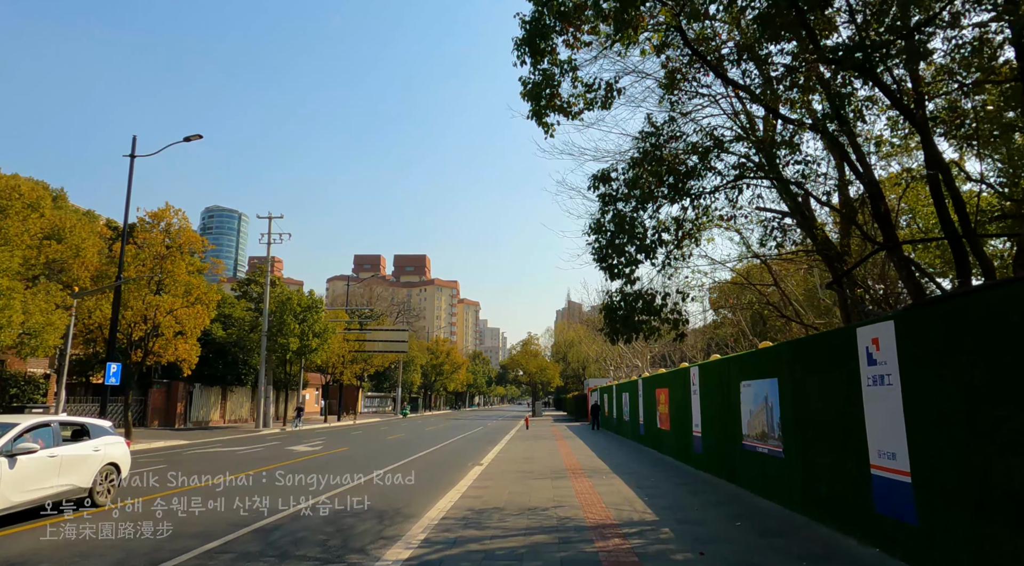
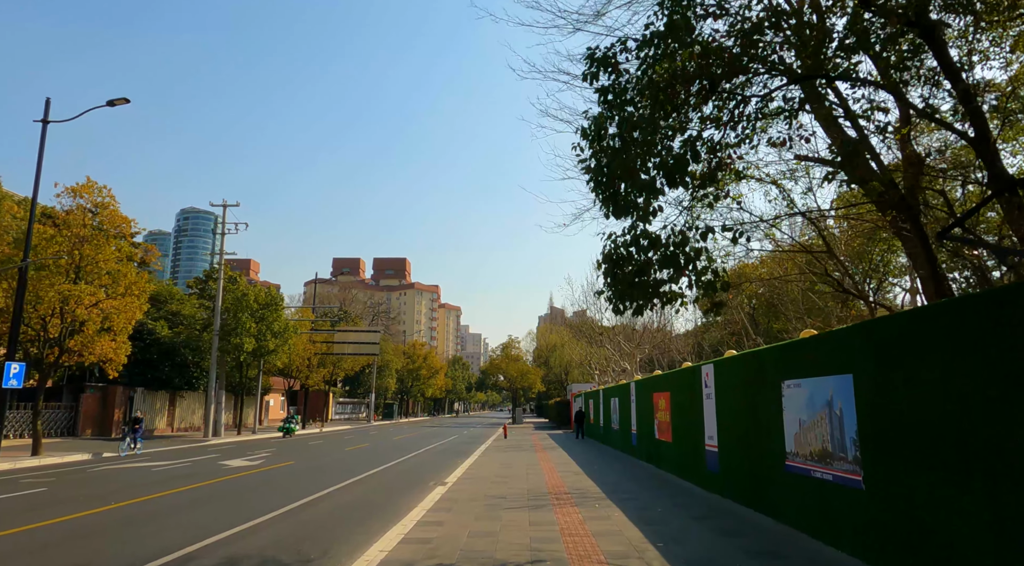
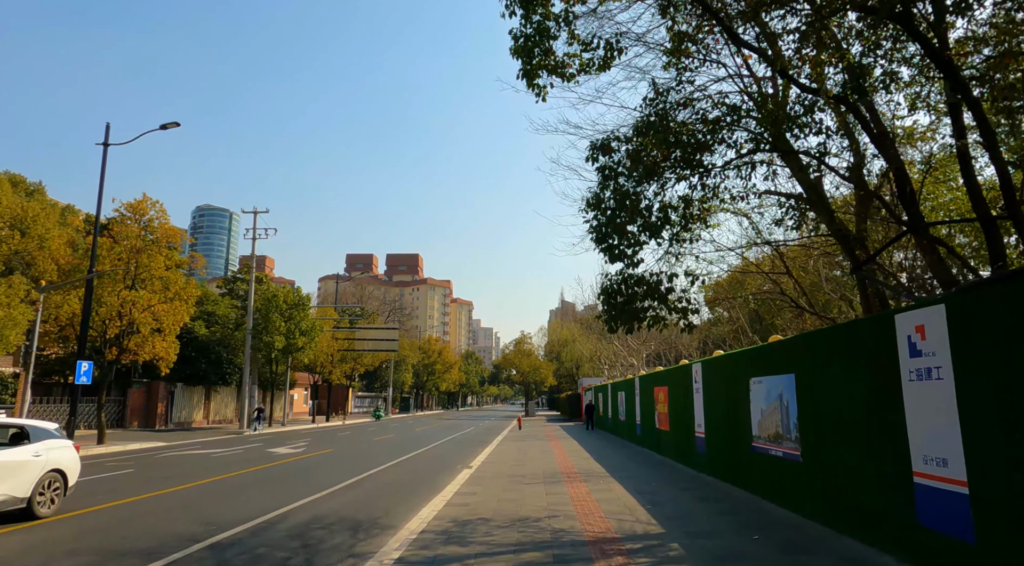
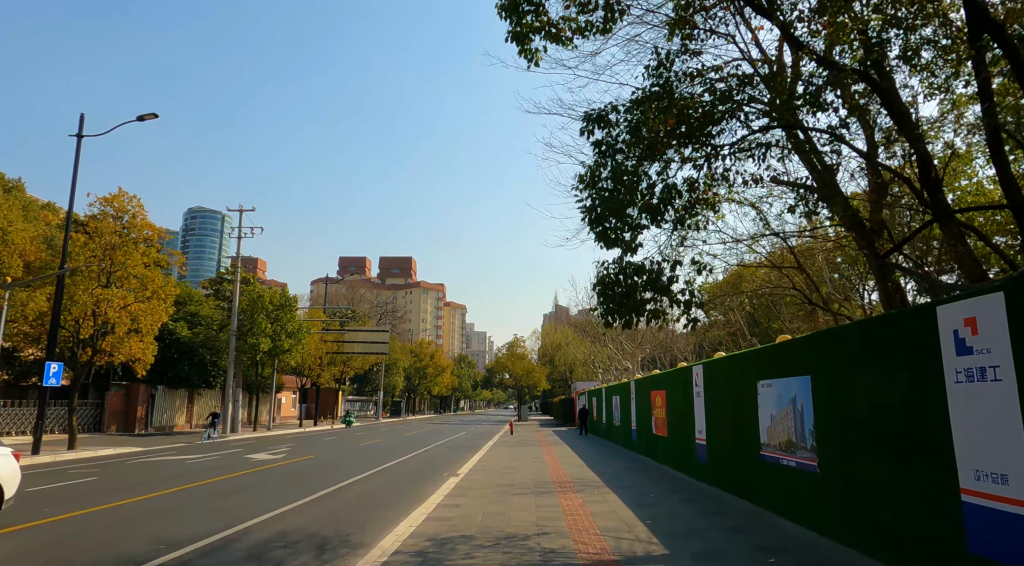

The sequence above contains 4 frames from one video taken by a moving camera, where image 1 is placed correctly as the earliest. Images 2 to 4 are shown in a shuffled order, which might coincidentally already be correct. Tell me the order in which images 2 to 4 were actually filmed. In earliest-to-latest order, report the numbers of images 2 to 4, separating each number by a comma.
3, 4, 2
